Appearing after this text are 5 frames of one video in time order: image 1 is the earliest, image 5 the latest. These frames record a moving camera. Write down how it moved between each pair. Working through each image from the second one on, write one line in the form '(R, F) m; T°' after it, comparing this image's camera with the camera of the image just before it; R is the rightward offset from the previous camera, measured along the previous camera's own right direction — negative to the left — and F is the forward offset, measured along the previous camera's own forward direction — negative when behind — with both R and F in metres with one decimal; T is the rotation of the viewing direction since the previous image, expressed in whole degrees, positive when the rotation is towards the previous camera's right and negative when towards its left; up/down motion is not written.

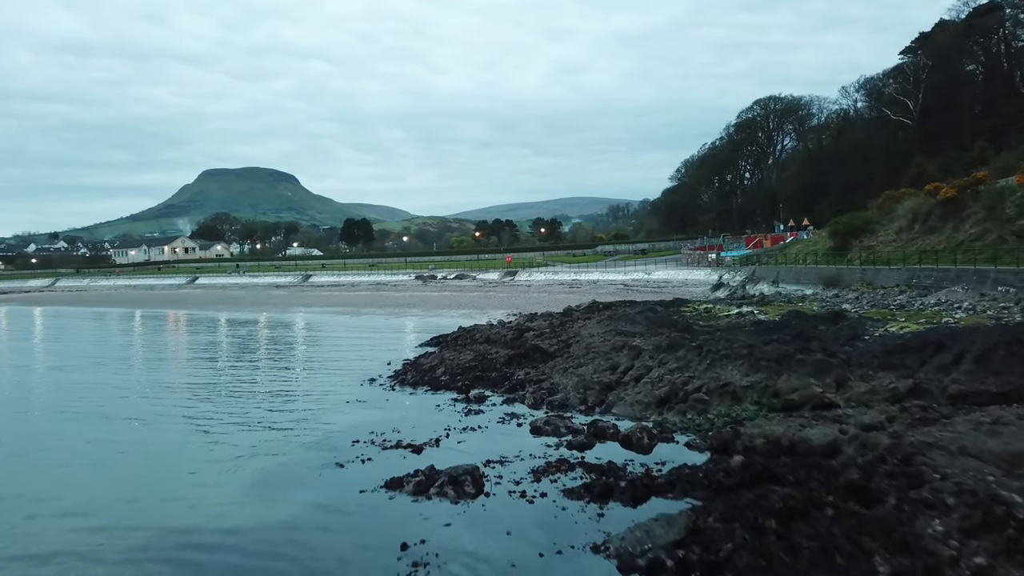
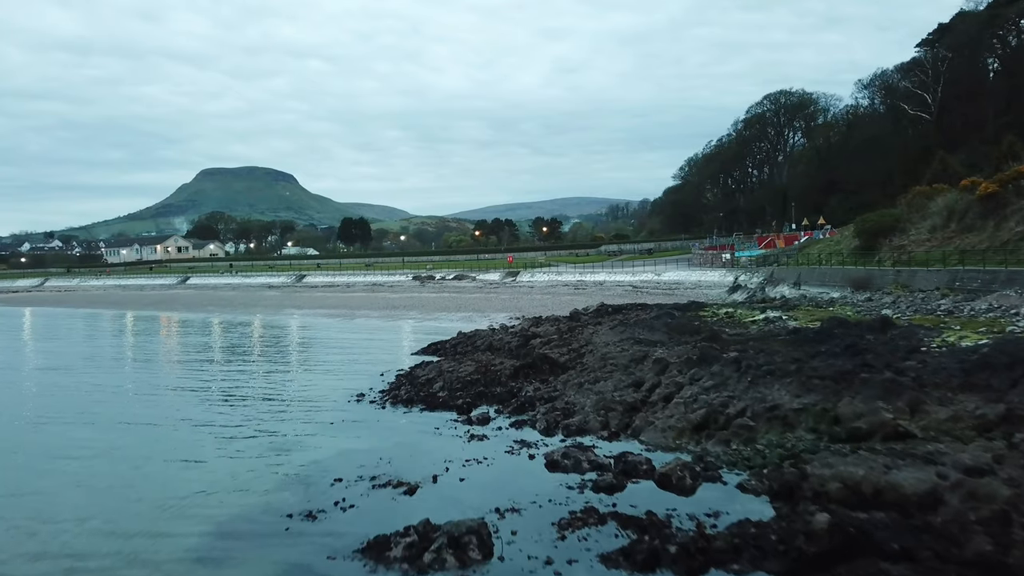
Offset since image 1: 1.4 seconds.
(-0.2, +1.7) m; 0°
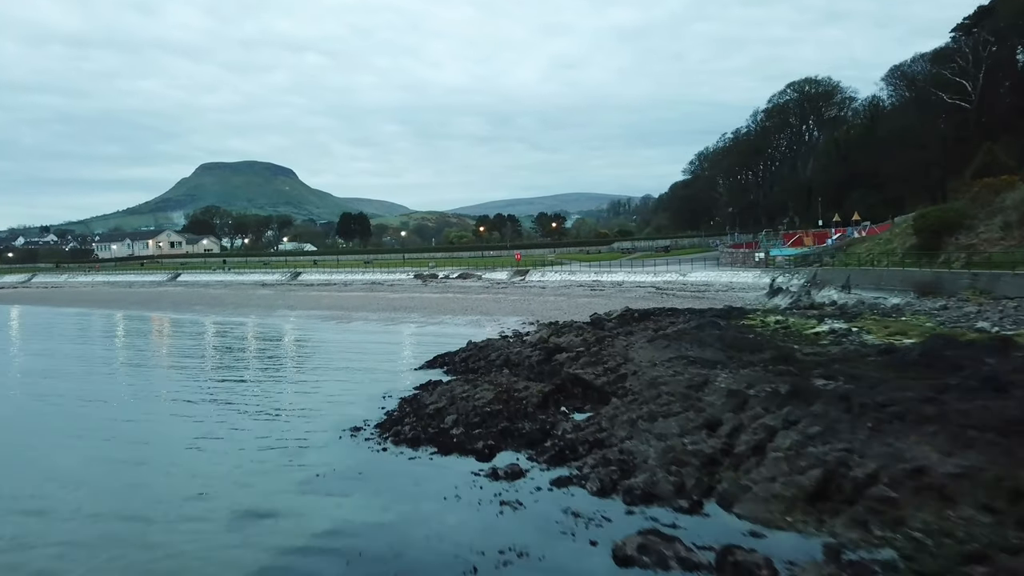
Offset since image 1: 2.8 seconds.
(-0.5, +2.7) m; 0°
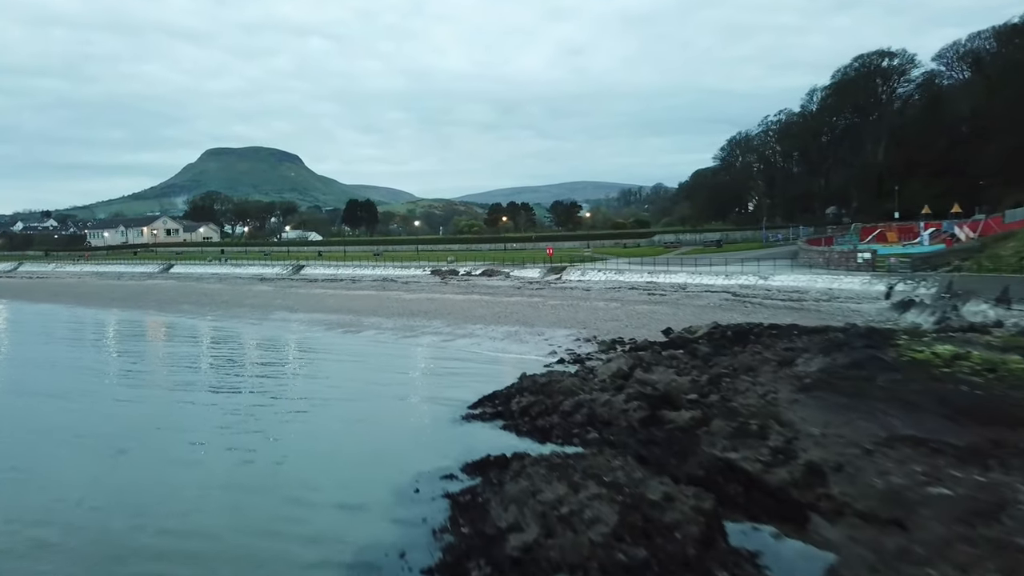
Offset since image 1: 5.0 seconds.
(-1.2, +5.0) m; 0°
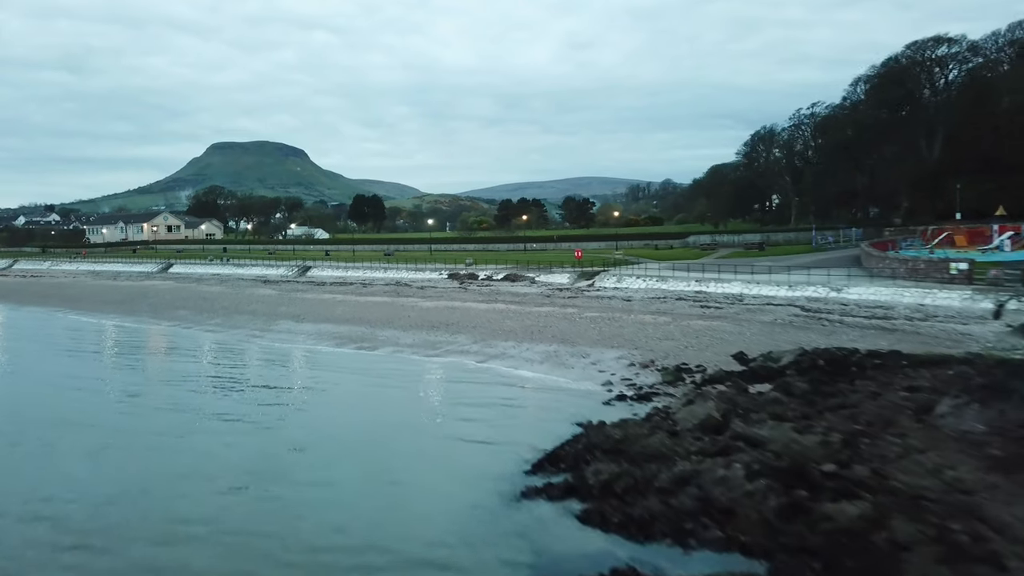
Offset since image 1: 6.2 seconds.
(-0.9, +2.9) m; 0°
